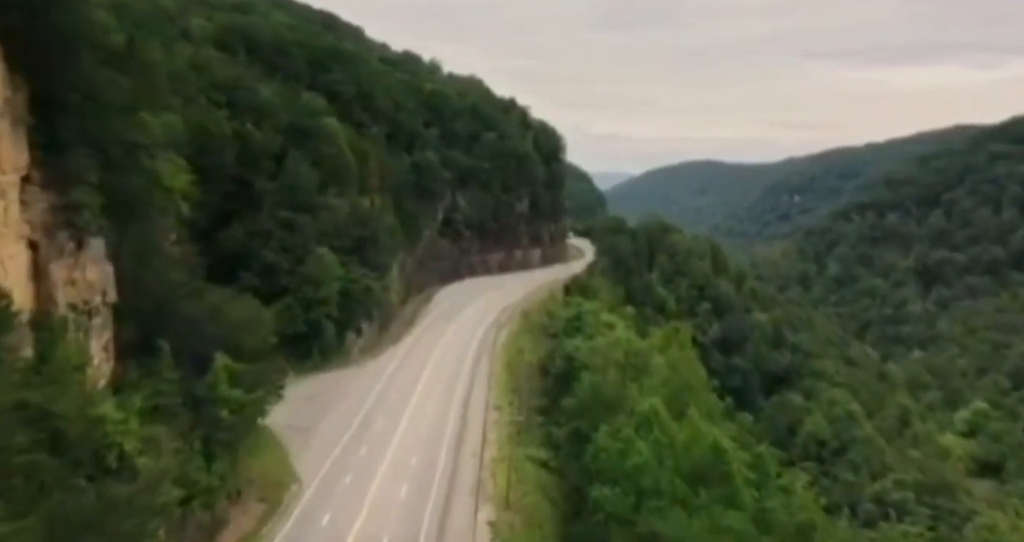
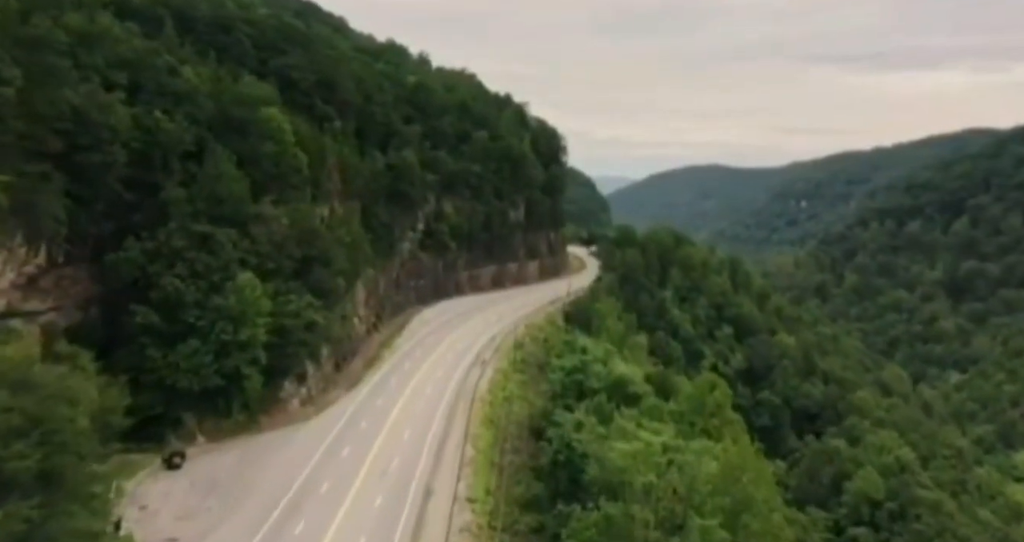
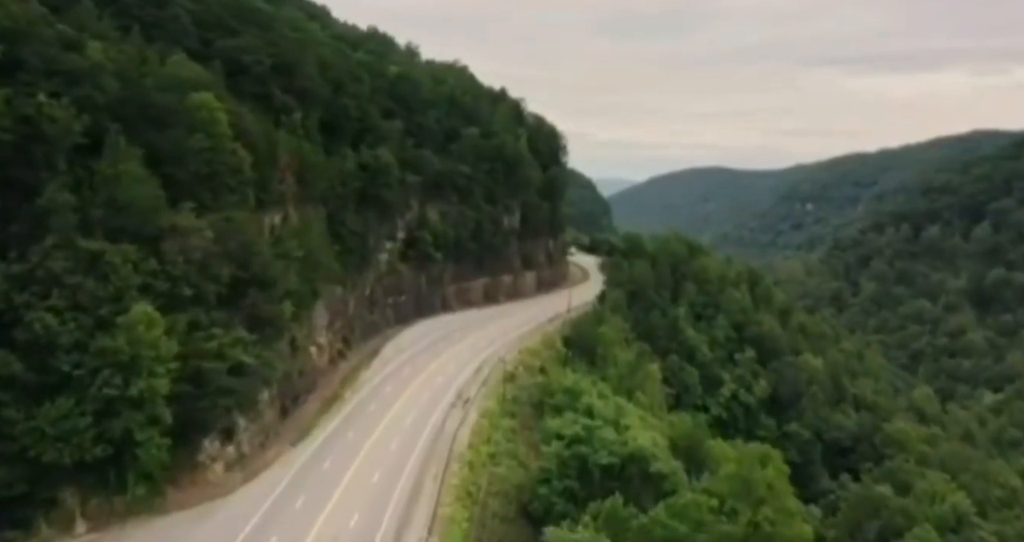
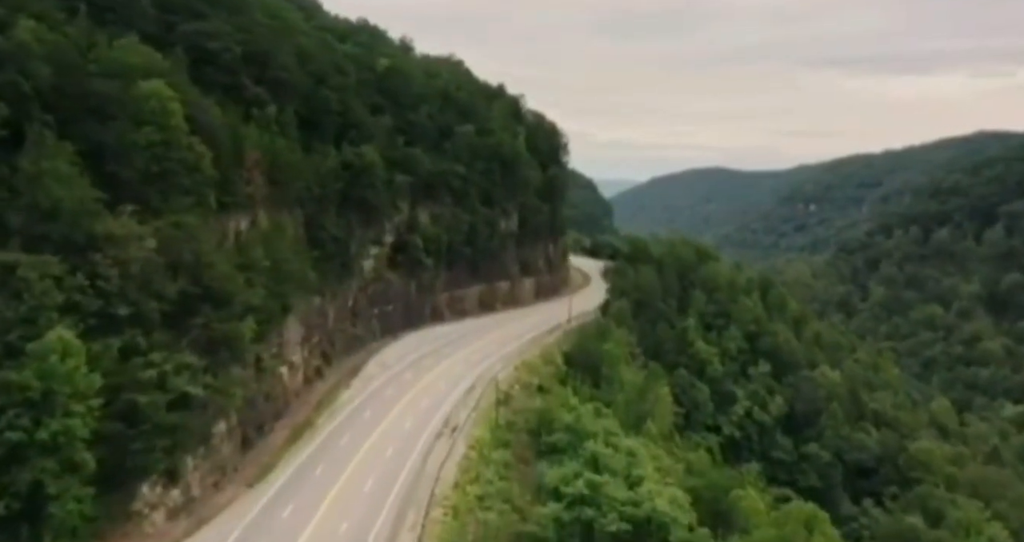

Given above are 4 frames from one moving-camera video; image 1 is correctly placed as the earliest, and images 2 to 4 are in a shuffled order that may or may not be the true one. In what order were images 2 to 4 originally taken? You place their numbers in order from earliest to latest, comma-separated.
2, 3, 4
